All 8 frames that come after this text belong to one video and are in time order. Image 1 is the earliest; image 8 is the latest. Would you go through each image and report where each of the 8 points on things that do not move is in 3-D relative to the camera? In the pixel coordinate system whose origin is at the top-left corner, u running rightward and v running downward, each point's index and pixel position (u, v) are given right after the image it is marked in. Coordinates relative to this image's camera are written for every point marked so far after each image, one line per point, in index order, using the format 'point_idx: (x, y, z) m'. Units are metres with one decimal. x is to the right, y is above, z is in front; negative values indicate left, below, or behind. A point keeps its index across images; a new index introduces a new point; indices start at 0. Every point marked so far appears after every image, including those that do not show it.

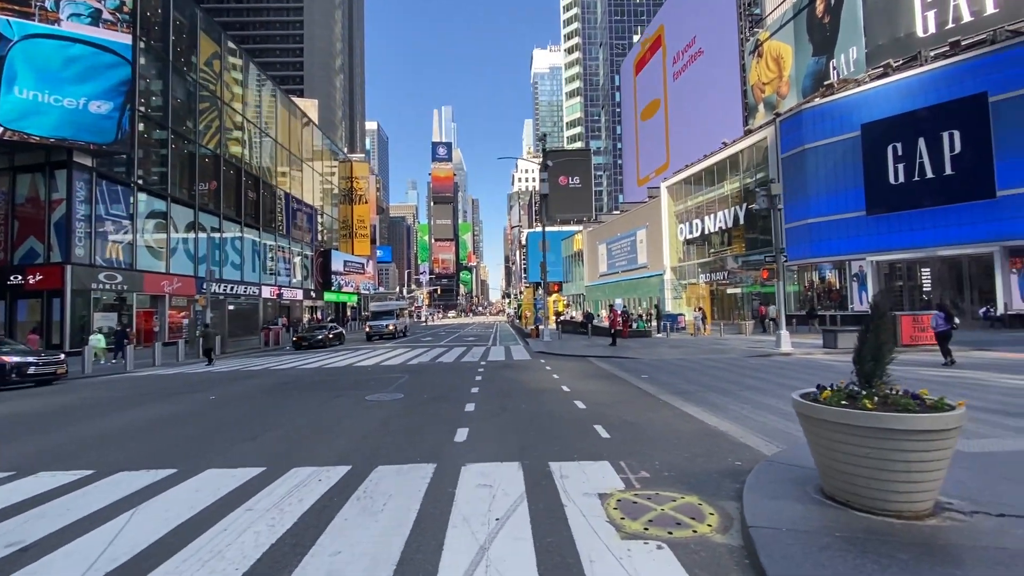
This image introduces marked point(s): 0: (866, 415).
0: (+2.6, -1.0, +3.6) m
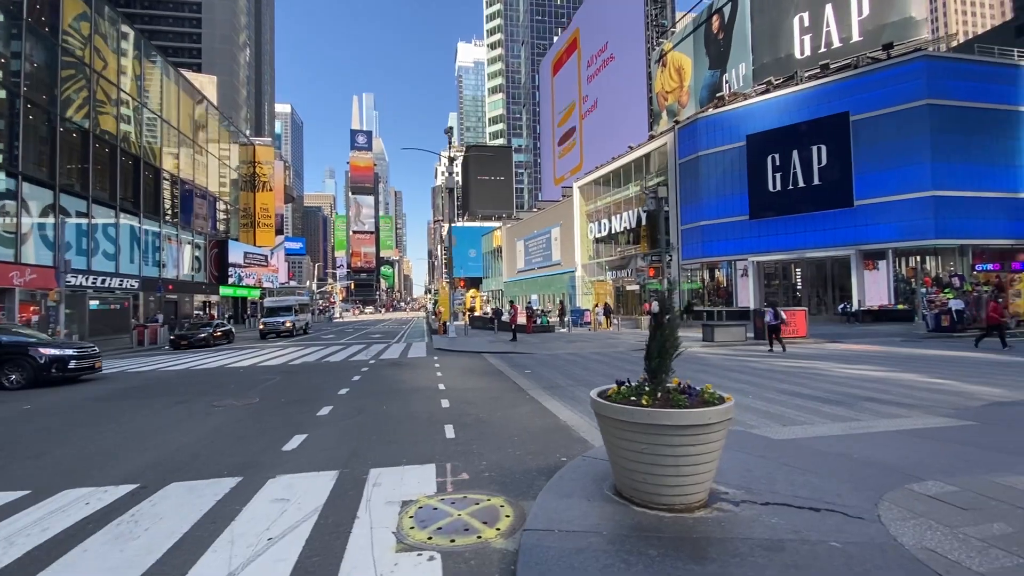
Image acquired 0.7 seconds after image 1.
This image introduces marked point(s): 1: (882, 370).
0: (+1.0, -0.9, +3.6) m
1: (+9.3, -2.1, +12.2) m
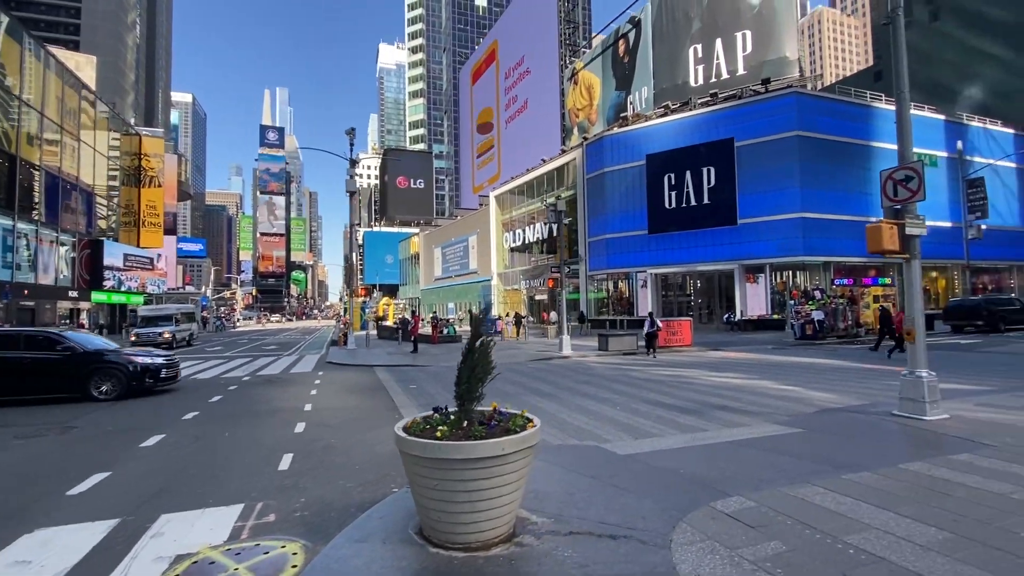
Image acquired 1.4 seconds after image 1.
0: (-0.6, -1.1, +3.4) m
1: (+6.3, -2.5, +13.2) m
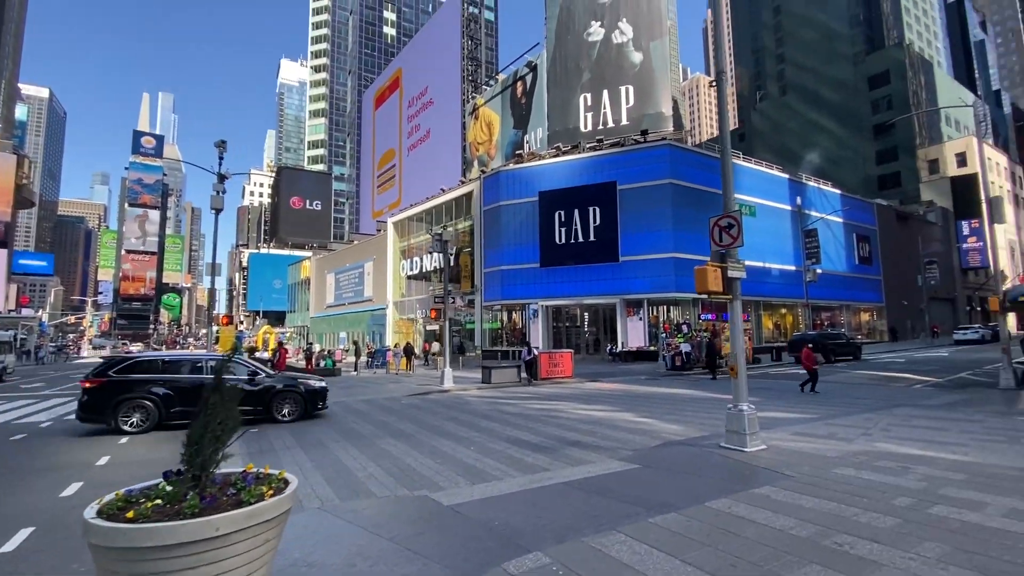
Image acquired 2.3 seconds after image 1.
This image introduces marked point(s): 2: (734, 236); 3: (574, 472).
0: (-2.2, -1.3, +2.7) m
1: (+2.7, -3.4, +13.5) m
2: (+3.8, +0.9, +8.4) m
3: (+1.0, -2.8, +7.3) m
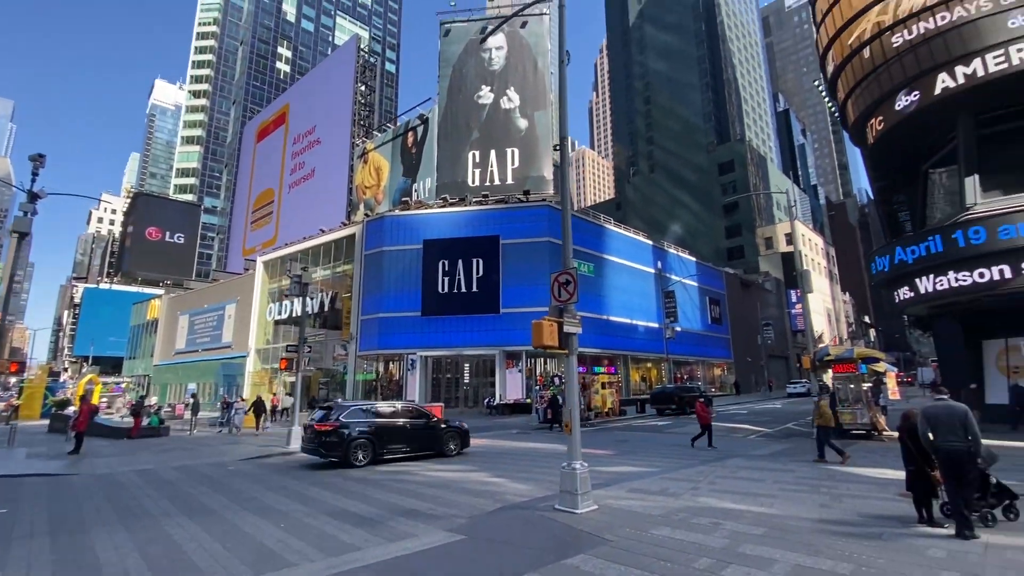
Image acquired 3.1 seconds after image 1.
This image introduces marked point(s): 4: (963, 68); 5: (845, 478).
0: (-3.6, -1.4, +1.4) m
1: (-1.3, -4.8, +12.7) m
2: (+1.0, -0.1, +8.5) m
3: (-1.6, -3.5, +6.5) m
4: (+16.2, +7.9, +17.3) m
5: (+7.4, -4.2, +10.7) m
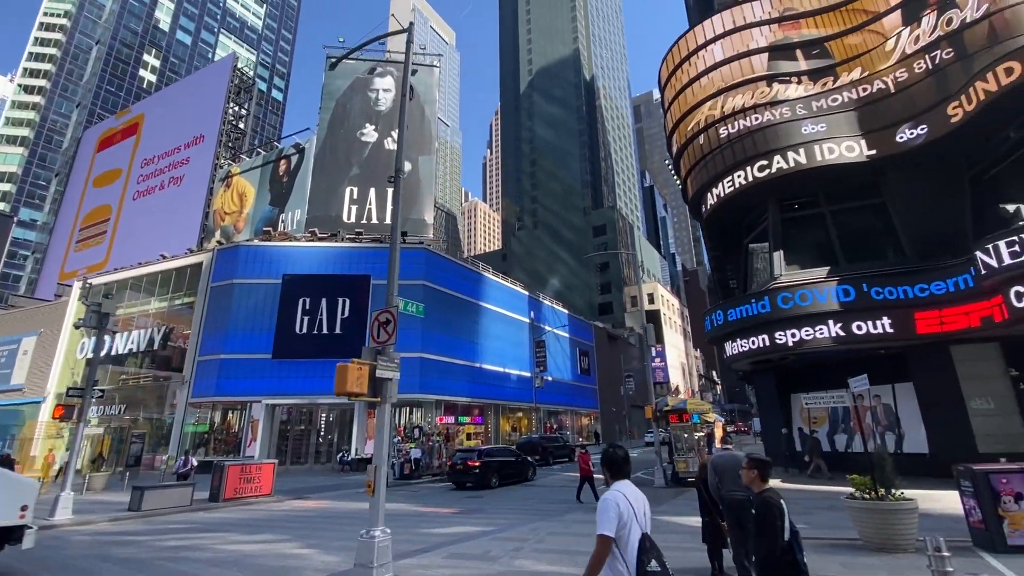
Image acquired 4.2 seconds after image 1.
0: (-4.9, -1.1, -0.3) m
1: (-5.5, -5.7, +10.8) m
2: (-2.0, -0.7, +7.8) m
3: (-4.2, -3.8, +4.9) m
4: (+11.0, +5.4, +20.6) m
5: (+3.5, -5.5, +11.0) m
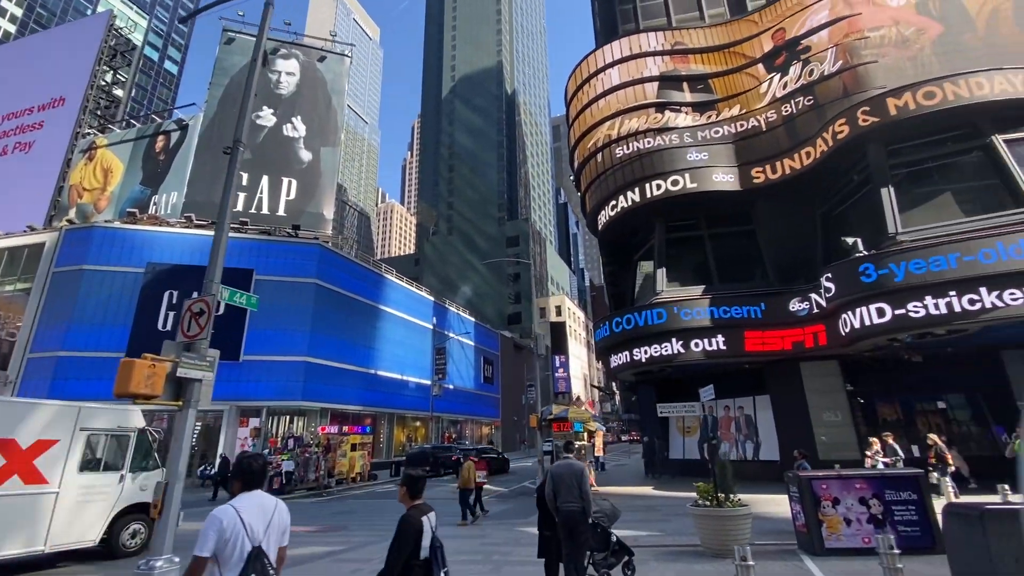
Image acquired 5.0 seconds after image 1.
0: (-5.8, -0.7, -1.8) m
1: (-8.5, -5.3, +9.0) m
2: (-4.3, -0.5, +6.7) m
3: (-6.1, -3.4, +3.3) m
4: (+6.6, +4.8, +21.7) m
5: (+0.3, -5.6, +10.7) m
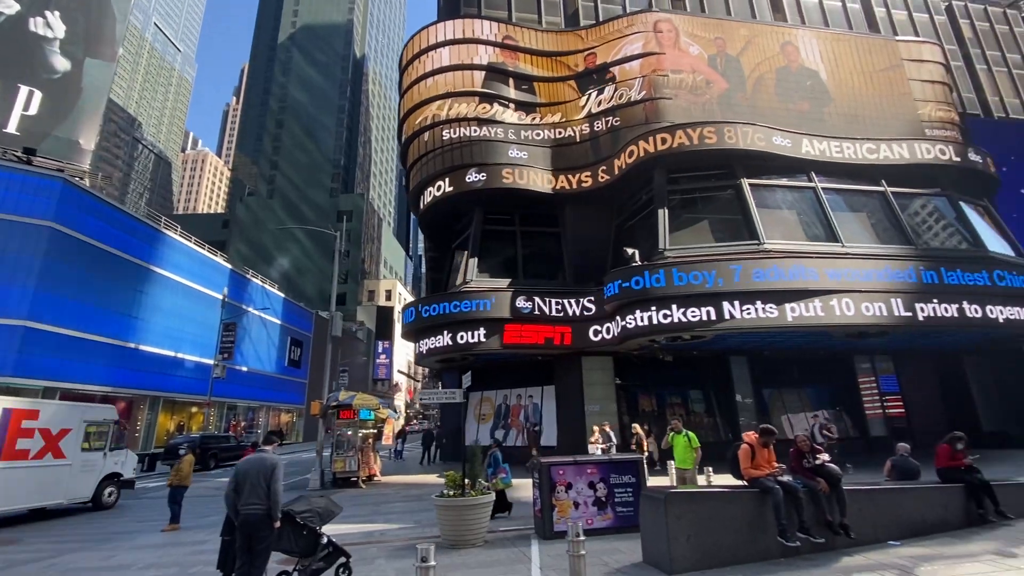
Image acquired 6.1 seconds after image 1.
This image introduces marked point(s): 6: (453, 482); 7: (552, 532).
0: (-6.1, +0.1, -4.6) m
1: (-12.6, -3.8, +4.7) m
2: (-7.4, +0.4, +3.9) m
3: (-8.4, -2.4, +0.2) m
4: (-1.5, +5.3, +21.6) m
5: (-4.9, -4.9, +9.2) m
6: (-1.1, -3.5, +8.7) m
7: (+0.7, -4.4, +8.7) m
